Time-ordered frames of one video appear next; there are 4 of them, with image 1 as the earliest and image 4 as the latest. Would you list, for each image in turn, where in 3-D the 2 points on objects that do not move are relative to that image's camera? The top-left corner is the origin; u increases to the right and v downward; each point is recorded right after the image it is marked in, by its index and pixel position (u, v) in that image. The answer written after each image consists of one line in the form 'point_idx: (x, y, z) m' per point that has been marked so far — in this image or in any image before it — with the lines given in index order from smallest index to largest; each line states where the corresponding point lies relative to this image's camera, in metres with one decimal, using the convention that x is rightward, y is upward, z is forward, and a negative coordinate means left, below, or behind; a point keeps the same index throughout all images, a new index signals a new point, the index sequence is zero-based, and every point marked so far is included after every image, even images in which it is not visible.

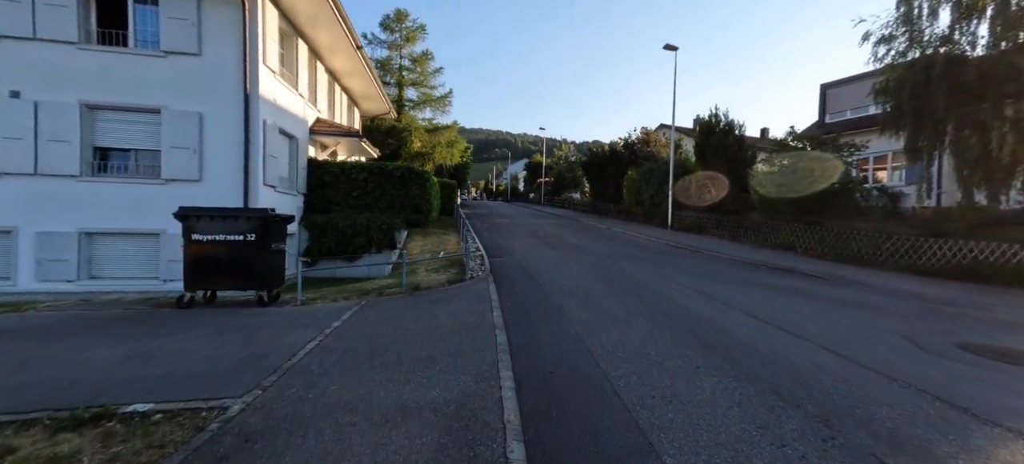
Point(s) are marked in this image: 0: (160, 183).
0: (-7.8, +1.1, +10.1) m
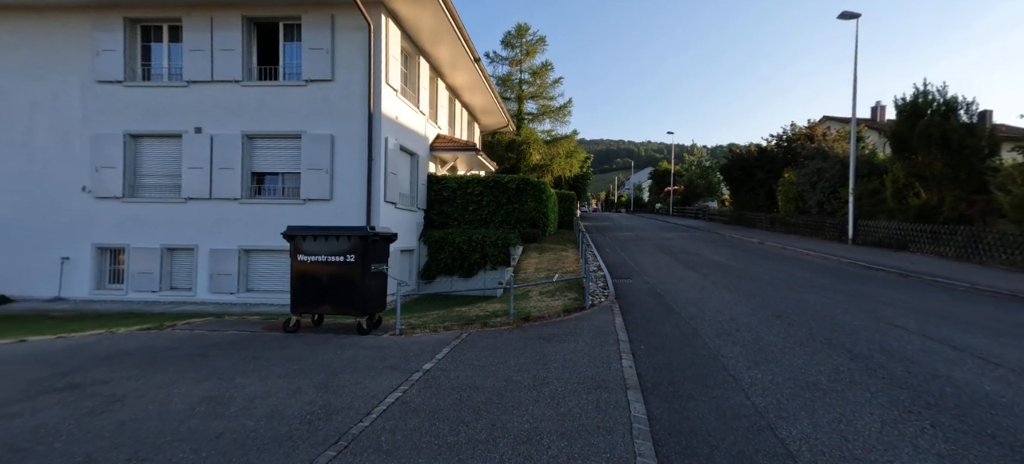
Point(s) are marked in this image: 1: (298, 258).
0: (-5.1, +0.7, +10.9) m
1: (-2.7, -0.3, +5.8) m
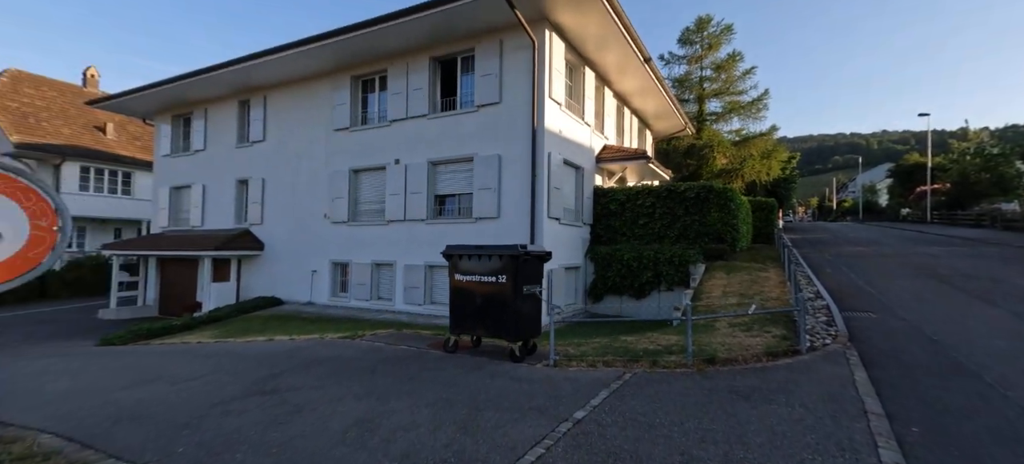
0: (-1.0, +0.2, +11.5) m
1: (-0.7, -0.6, +5.8) m
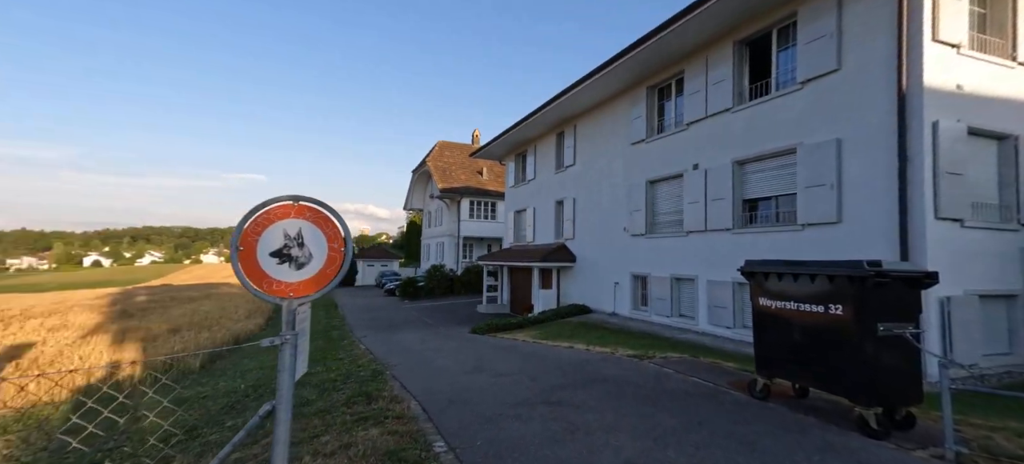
0: (+5.5, 0.0, +9.2) m
1: (+2.5, -0.6, +4.4) m
